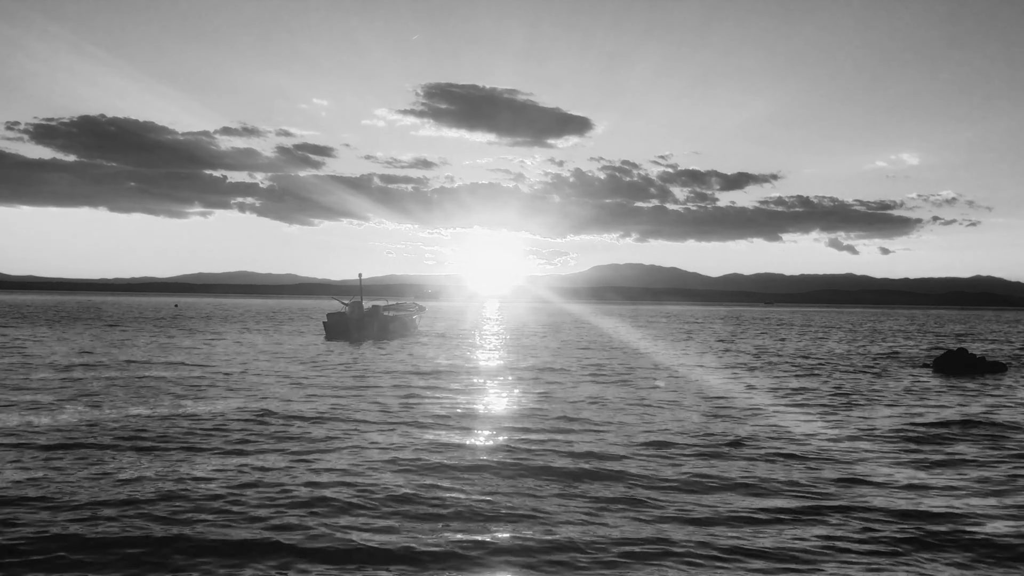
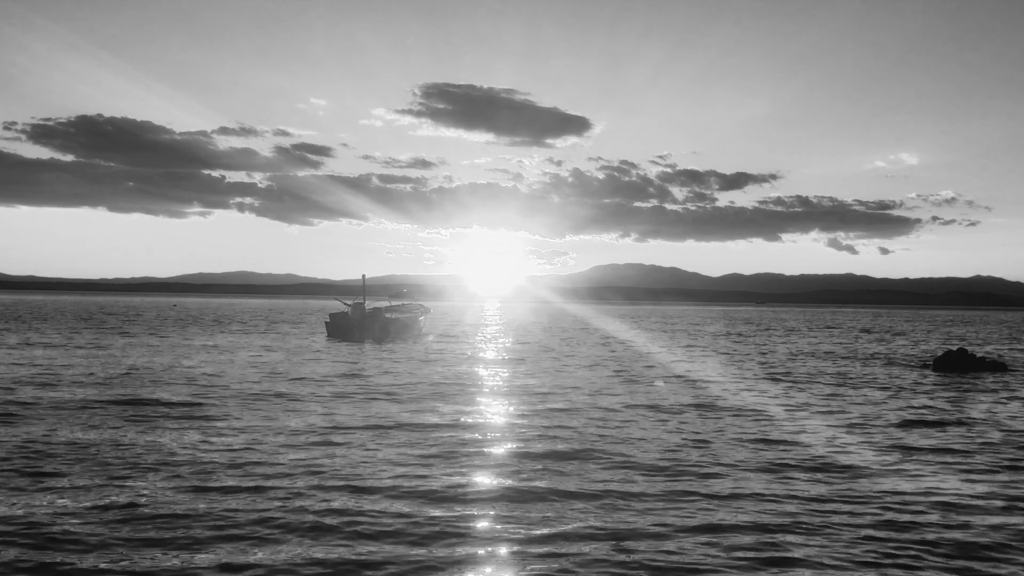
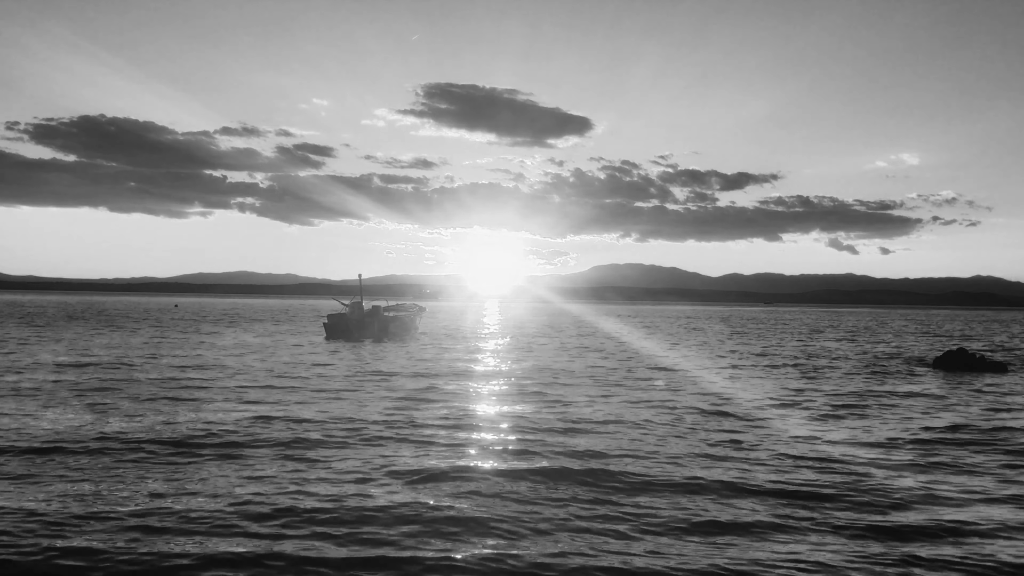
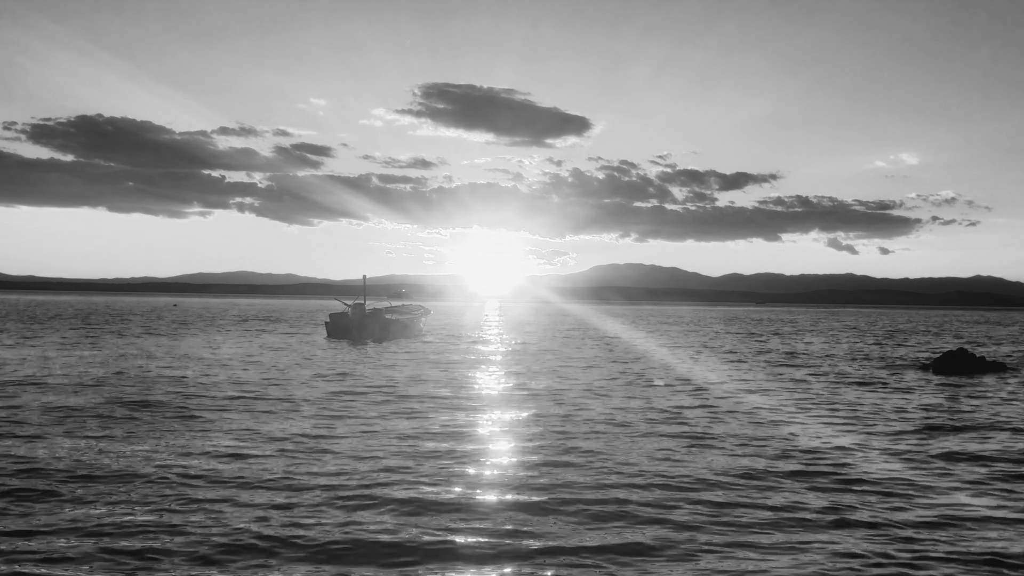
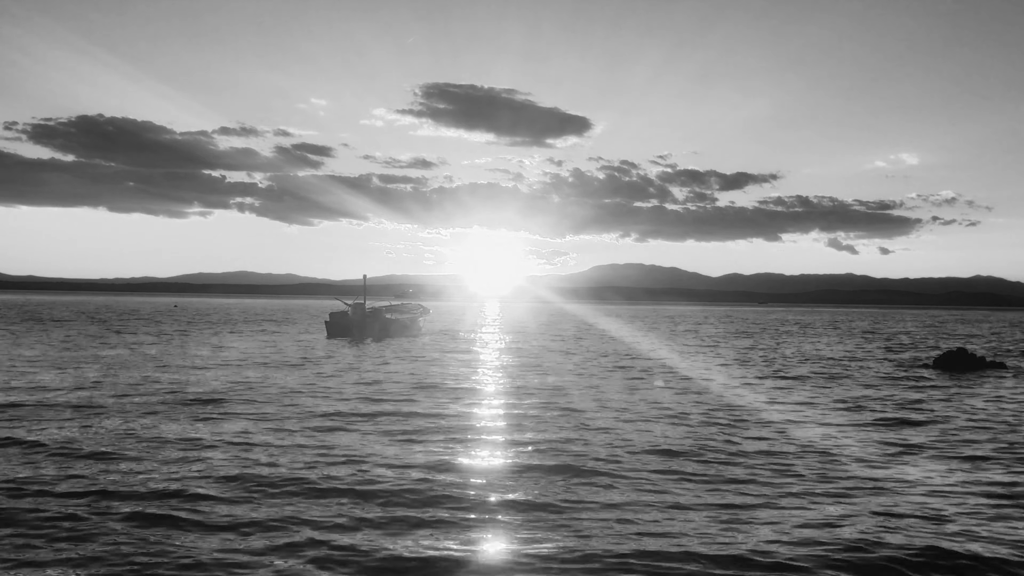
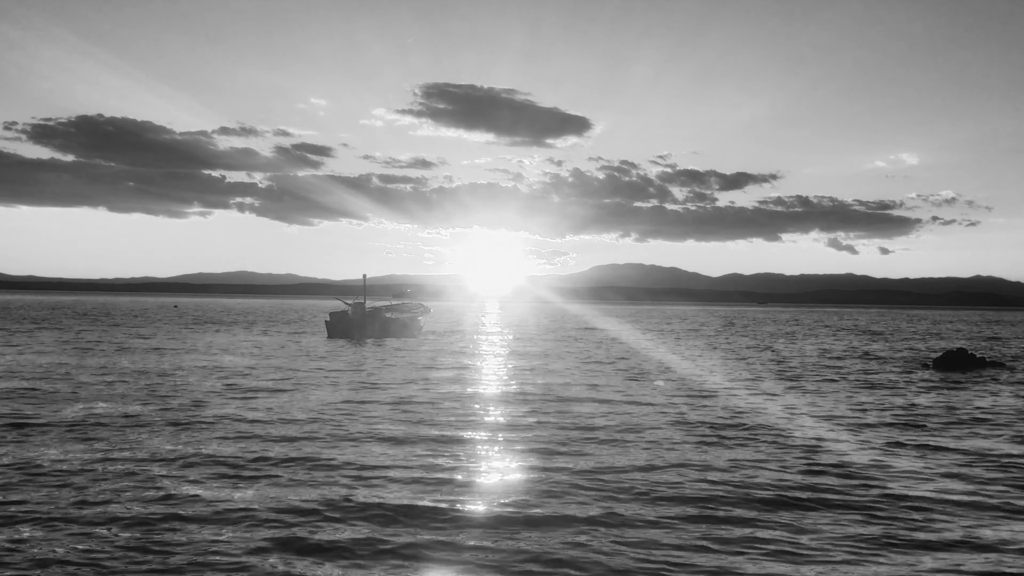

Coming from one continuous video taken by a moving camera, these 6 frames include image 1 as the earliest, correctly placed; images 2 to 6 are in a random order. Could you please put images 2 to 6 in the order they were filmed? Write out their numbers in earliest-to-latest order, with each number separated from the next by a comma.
3, 5, 6, 2, 4
